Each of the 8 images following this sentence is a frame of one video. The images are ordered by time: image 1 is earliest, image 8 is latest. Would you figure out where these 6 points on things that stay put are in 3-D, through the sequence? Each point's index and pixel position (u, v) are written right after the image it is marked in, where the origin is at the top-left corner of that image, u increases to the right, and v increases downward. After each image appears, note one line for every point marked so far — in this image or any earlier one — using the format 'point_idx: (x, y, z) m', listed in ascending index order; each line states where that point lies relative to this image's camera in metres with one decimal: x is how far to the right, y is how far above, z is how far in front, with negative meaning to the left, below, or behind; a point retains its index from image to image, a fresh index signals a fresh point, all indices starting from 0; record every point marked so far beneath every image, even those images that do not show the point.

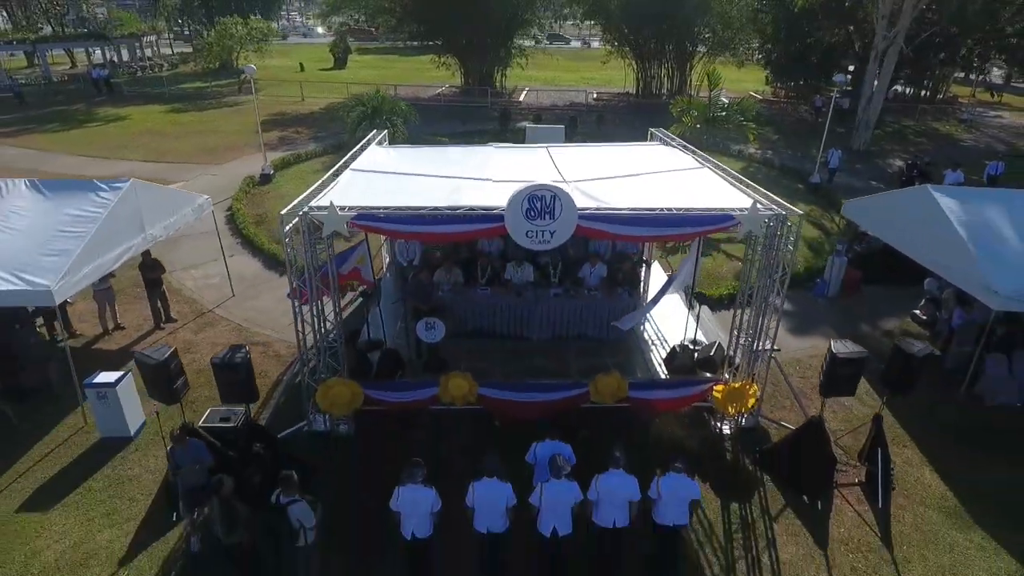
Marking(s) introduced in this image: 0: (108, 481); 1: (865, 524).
0: (-4.8, -2.3, +7.7) m
1: (+4.0, -2.7, +7.3) m
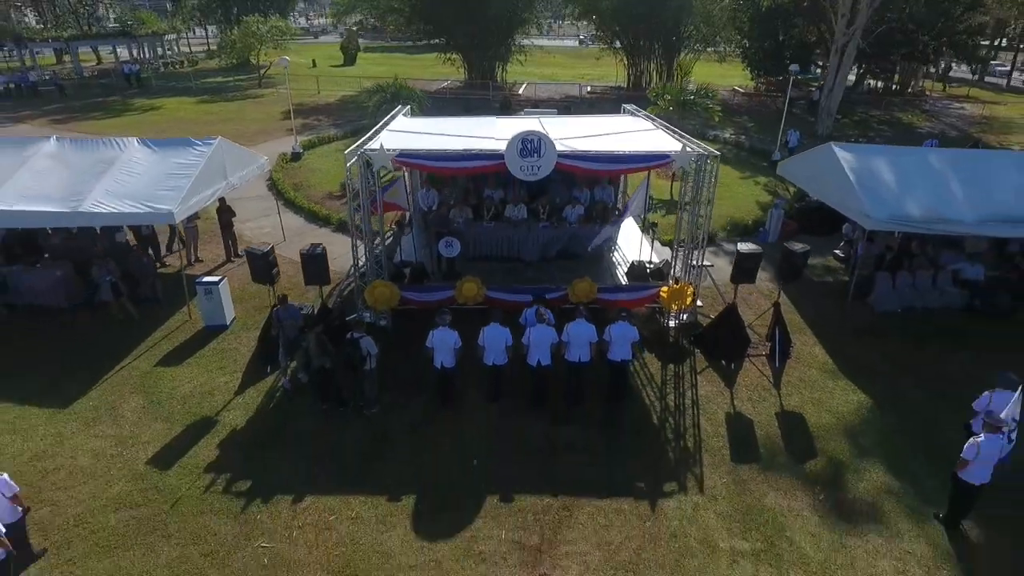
0: (-4.8, -1.0, +10.6) m
1: (+3.9, -1.4, +10.1) m
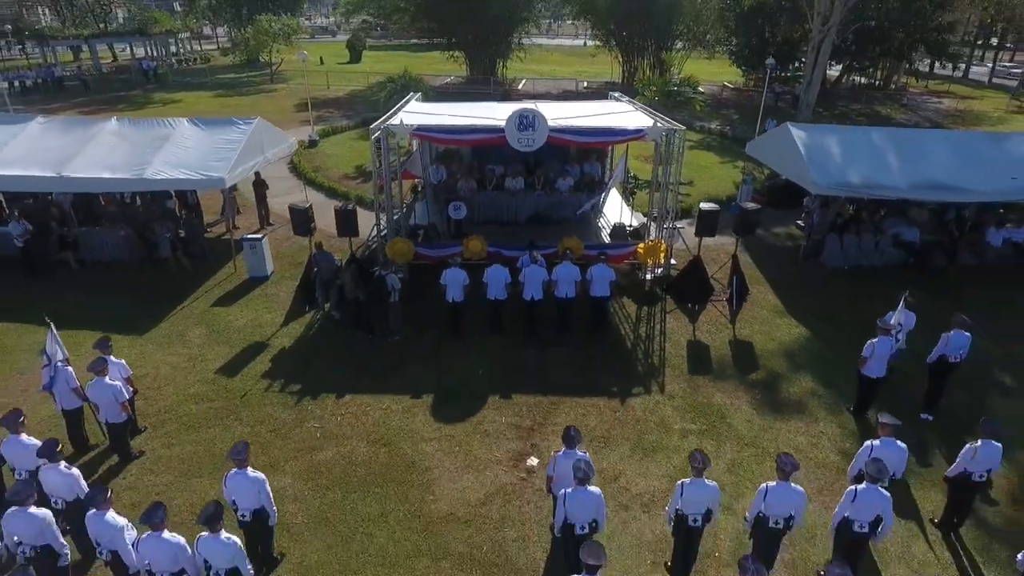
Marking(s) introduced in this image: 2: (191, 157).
0: (-4.9, -0.1, +12.5) m
1: (+3.9, -0.5, +12.0) m
2: (-6.7, +2.7, +13.5) m
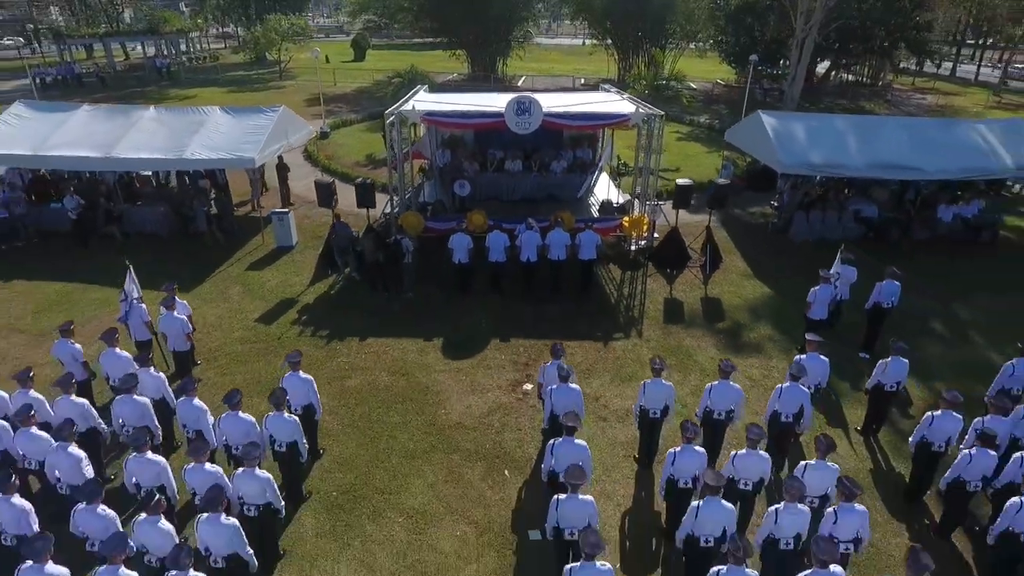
0: (-4.9, +0.6, +14.1) m
1: (+3.9, +0.2, +13.6) m
2: (-6.7, +3.4, +15.1) m
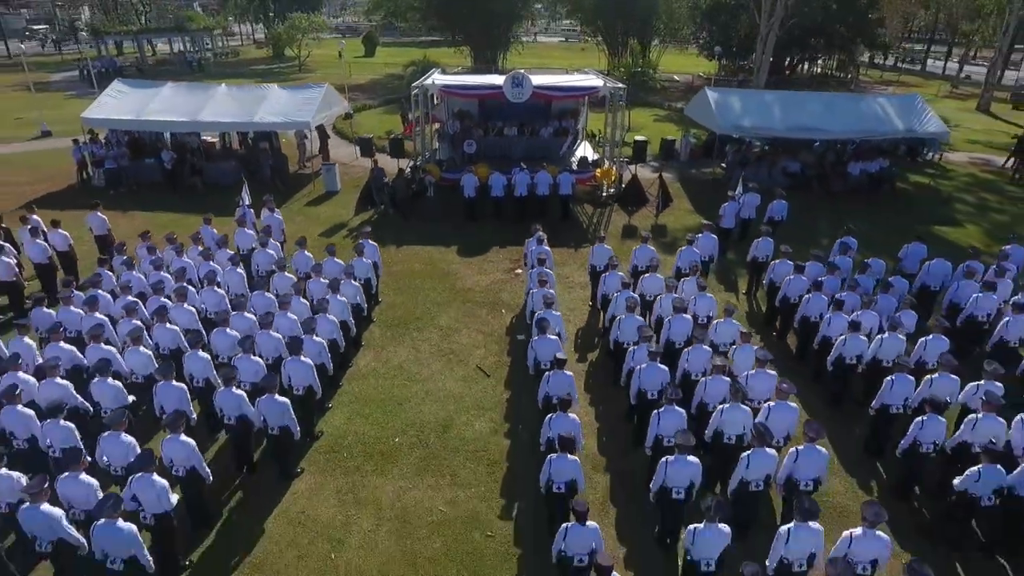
0: (-5.0, +2.4, +18.2) m
1: (+3.8, +2.1, +17.7) m
2: (-6.8, +5.3, +19.2) m
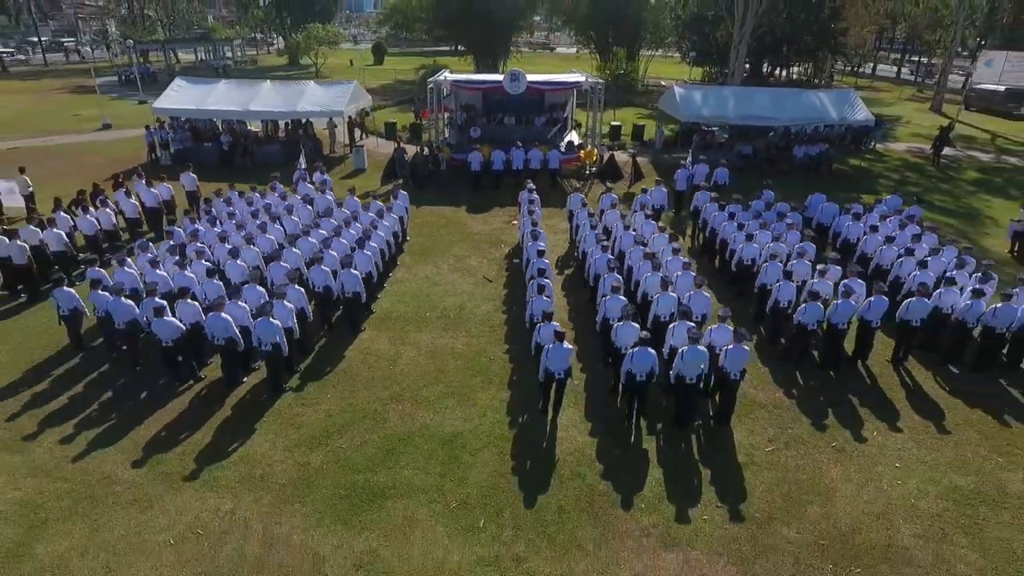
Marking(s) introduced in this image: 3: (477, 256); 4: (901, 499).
0: (-5.0, +3.8, +22.0) m
1: (+3.7, +3.4, +21.6) m
2: (-6.9, +6.7, +23.1) m
3: (-0.8, +0.8, +15.3) m
4: (+4.8, -2.6, +7.9) m
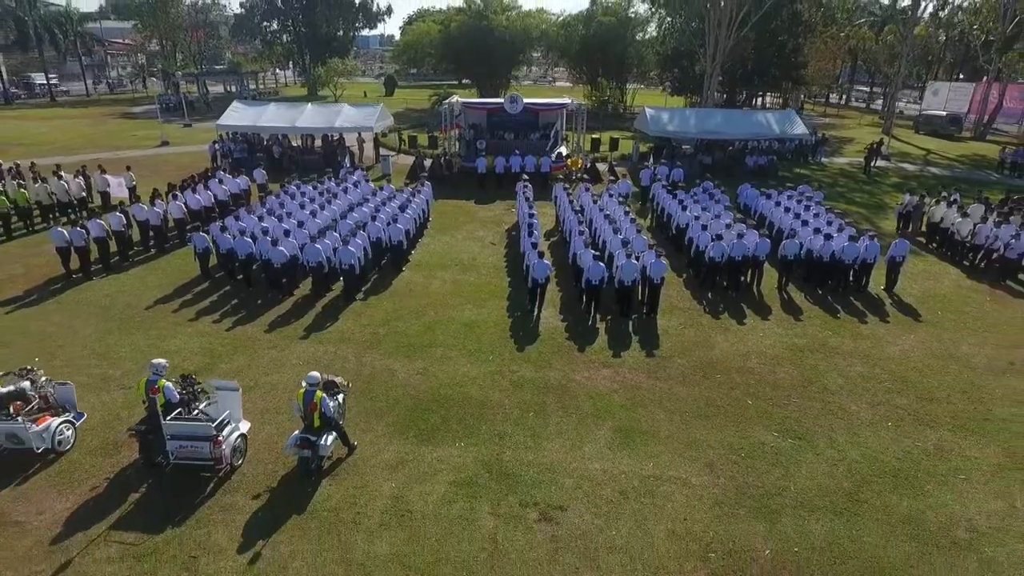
0: (-5.1, +4.5, +26.9) m
1: (+3.7, +4.2, +26.4) m
2: (-6.9, +7.3, +28.1) m
3: (-0.9, +1.8, +20.0) m
4: (+4.7, -1.2, +12.5) m
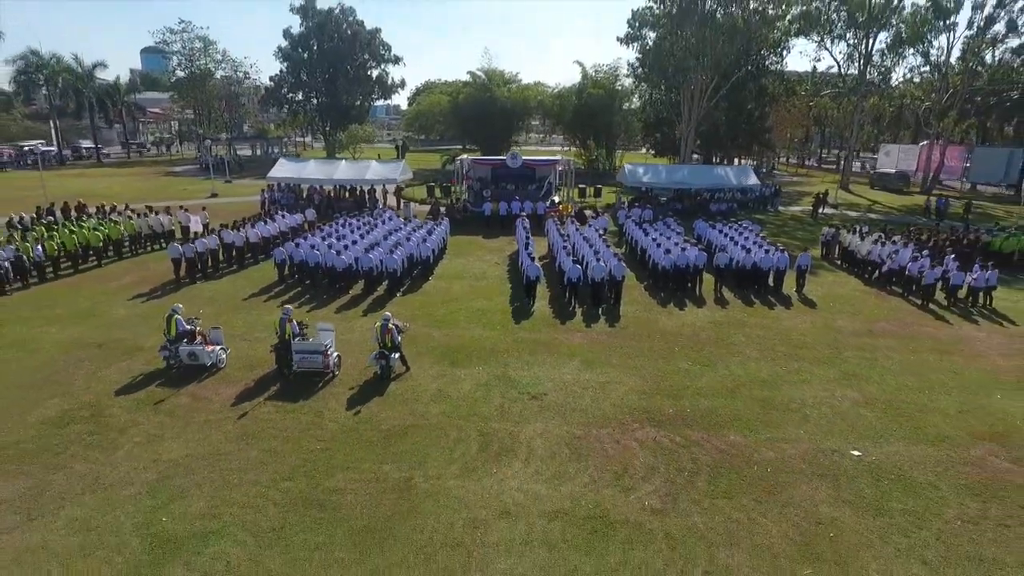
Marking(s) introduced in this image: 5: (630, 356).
0: (-5.0, +3.3, +32.3) m
1: (+3.8, +3.0, +31.7) m
2: (-6.9, +6.0, +33.7) m
3: (-0.8, +1.3, +25.2) m
4: (+4.8, -0.9, +17.3) m
5: (+2.7, -1.6, +14.9) m
